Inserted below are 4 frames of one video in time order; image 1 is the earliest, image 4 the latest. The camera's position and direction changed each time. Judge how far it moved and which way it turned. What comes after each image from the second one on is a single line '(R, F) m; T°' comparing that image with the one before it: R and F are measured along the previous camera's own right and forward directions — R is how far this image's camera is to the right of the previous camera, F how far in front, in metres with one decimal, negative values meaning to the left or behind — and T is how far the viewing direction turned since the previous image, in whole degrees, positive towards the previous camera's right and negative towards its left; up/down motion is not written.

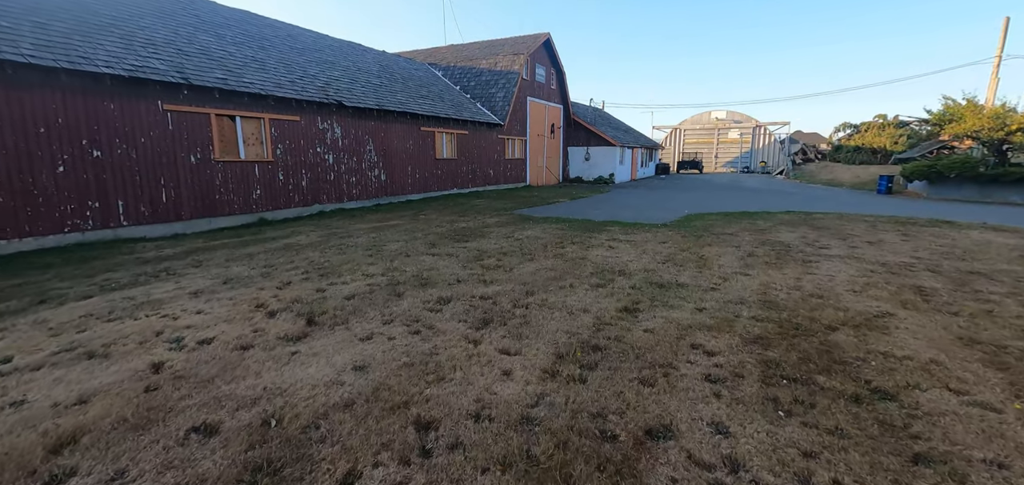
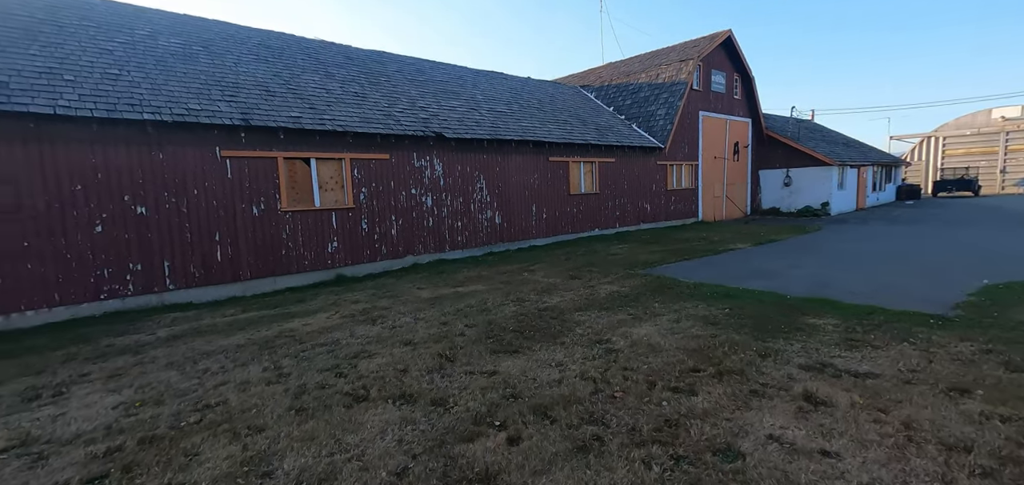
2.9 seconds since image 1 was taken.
(+0.8, +3.6) m; -21°
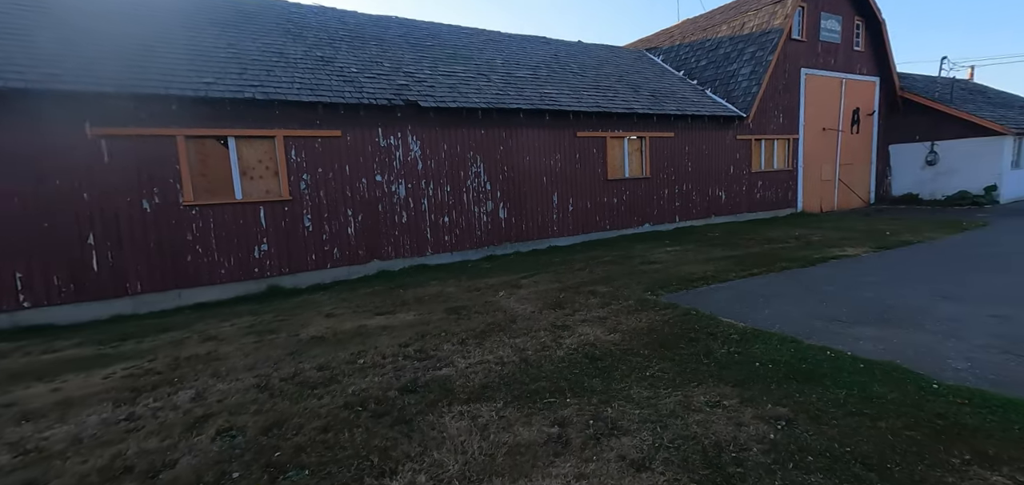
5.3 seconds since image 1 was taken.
(+1.5, +2.8) m; -11°
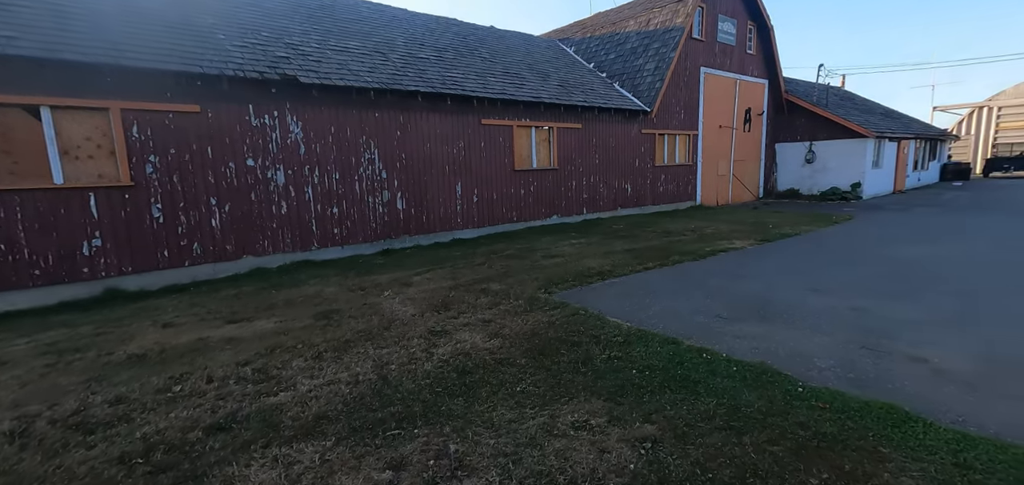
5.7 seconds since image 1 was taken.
(+0.4, +0.4) m; +9°
